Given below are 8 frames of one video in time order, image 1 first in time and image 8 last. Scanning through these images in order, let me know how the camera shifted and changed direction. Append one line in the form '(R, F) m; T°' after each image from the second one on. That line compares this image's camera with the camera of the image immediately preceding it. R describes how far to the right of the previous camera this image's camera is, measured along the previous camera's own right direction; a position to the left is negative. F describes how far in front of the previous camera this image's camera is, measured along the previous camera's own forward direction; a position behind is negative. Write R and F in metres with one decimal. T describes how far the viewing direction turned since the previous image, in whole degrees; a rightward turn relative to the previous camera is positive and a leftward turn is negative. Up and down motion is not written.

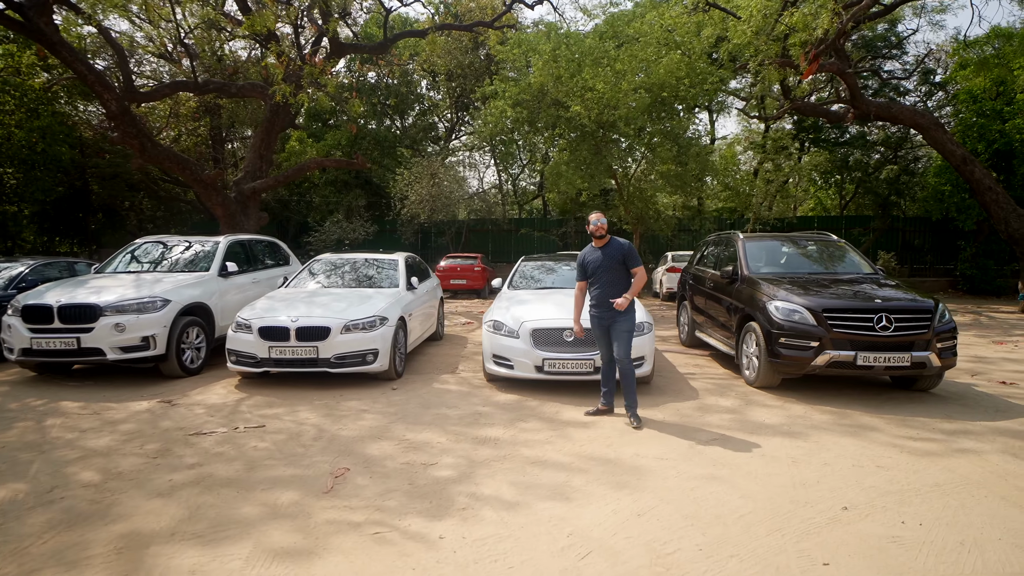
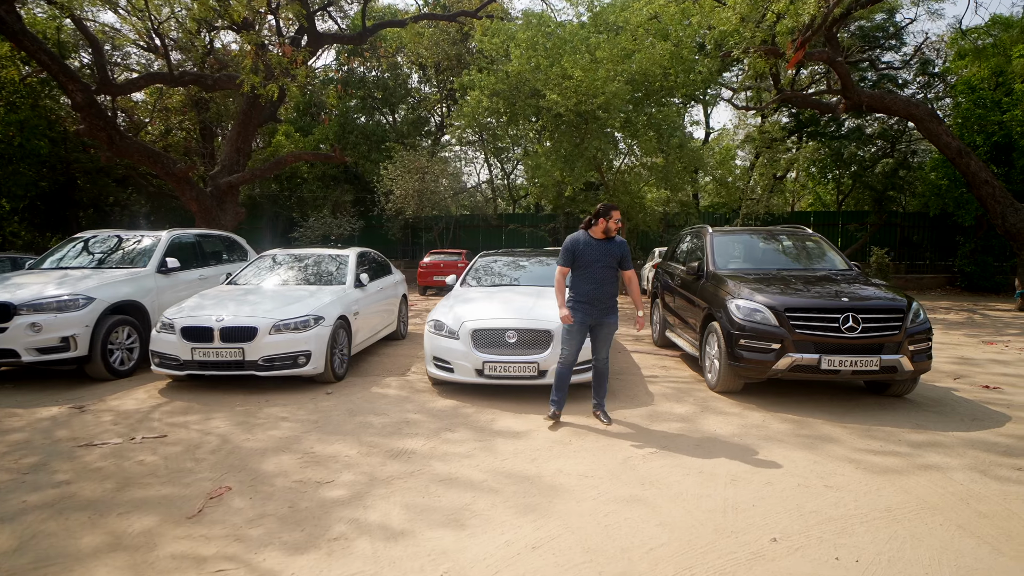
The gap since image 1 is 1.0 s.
(+0.6, +0.4) m; 0°
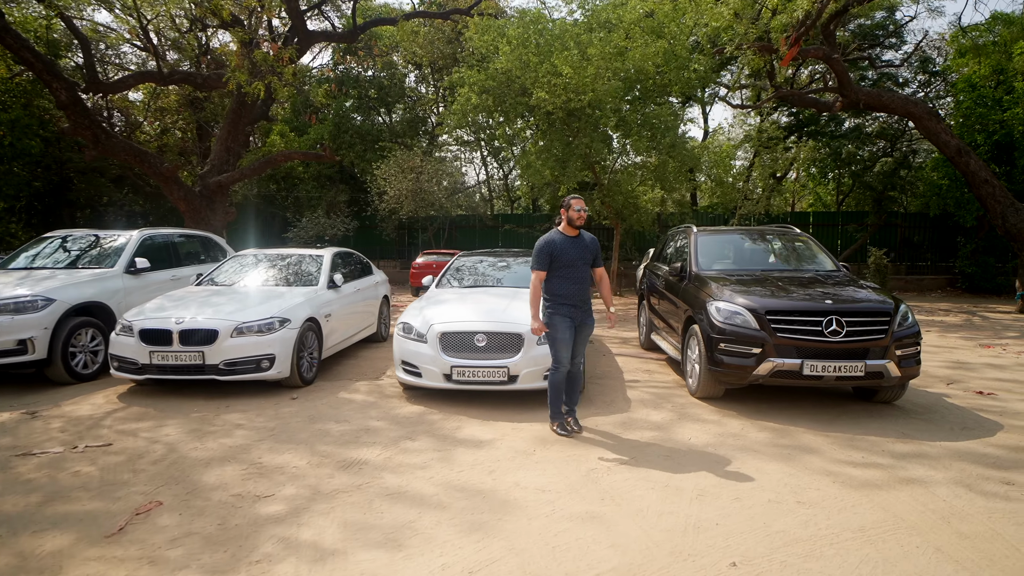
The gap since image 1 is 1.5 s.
(+0.3, +0.2) m; 0°
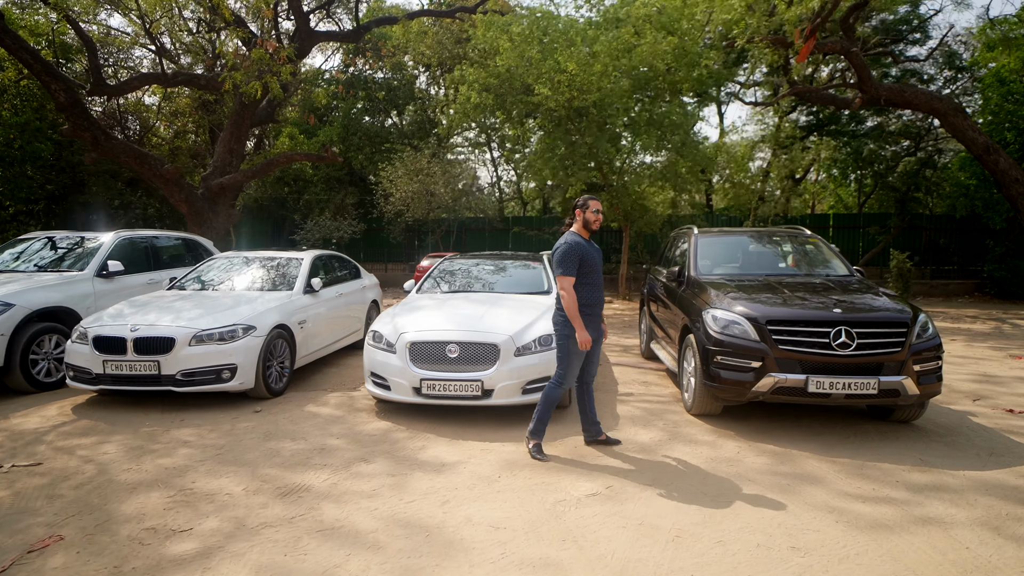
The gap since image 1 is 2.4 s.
(+0.4, +0.4) m; -2°
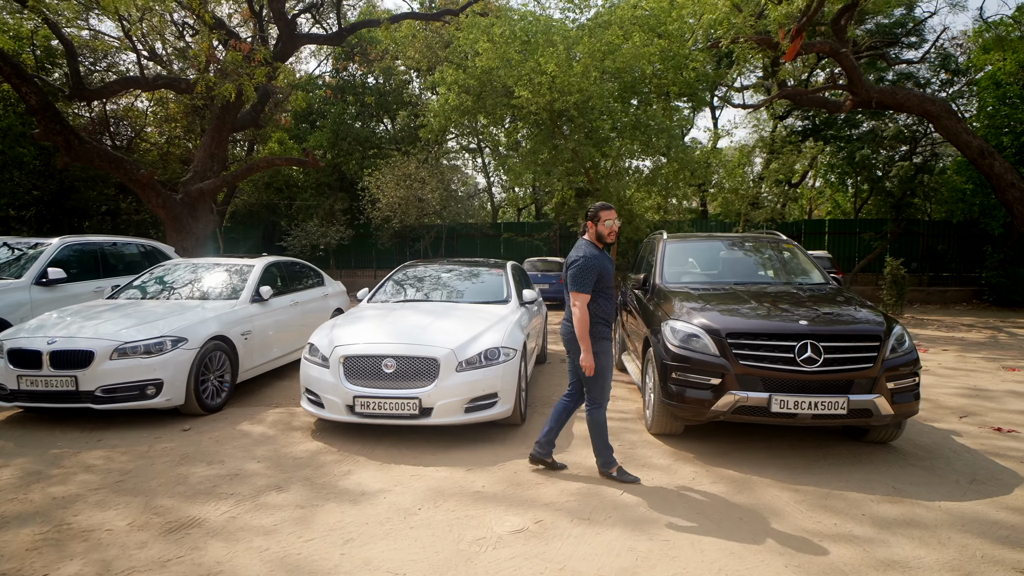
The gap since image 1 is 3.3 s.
(+0.5, +0.4) m; 0°
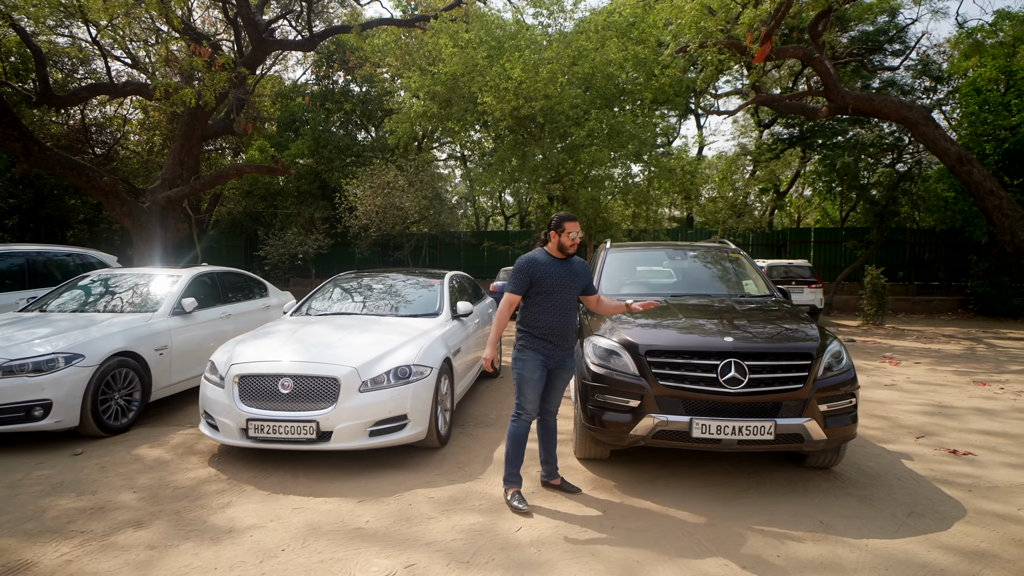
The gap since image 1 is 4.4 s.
(+0.6, +0.3) m; 0°
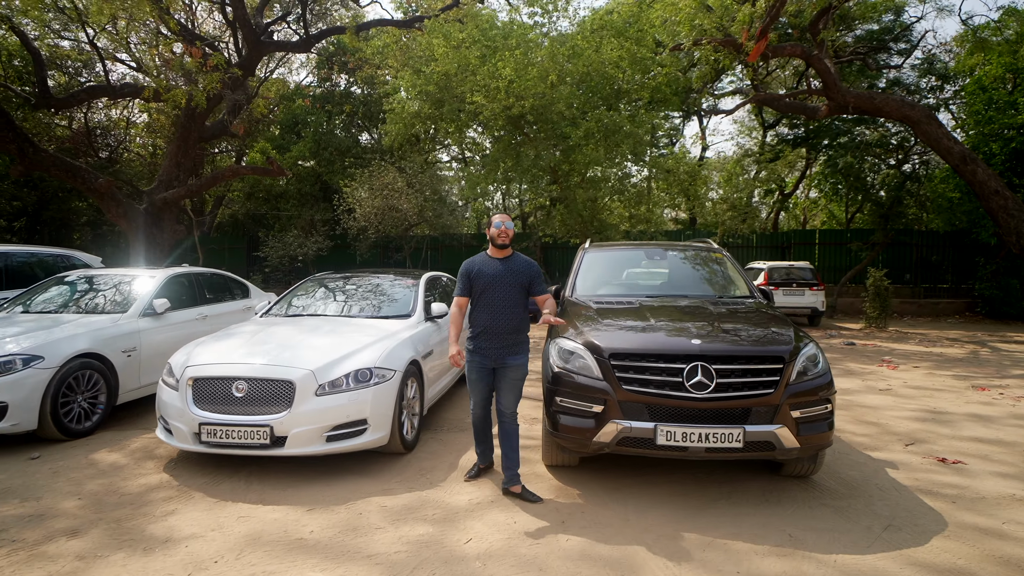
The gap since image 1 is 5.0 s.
(+0.3, +0.2) m; -1°
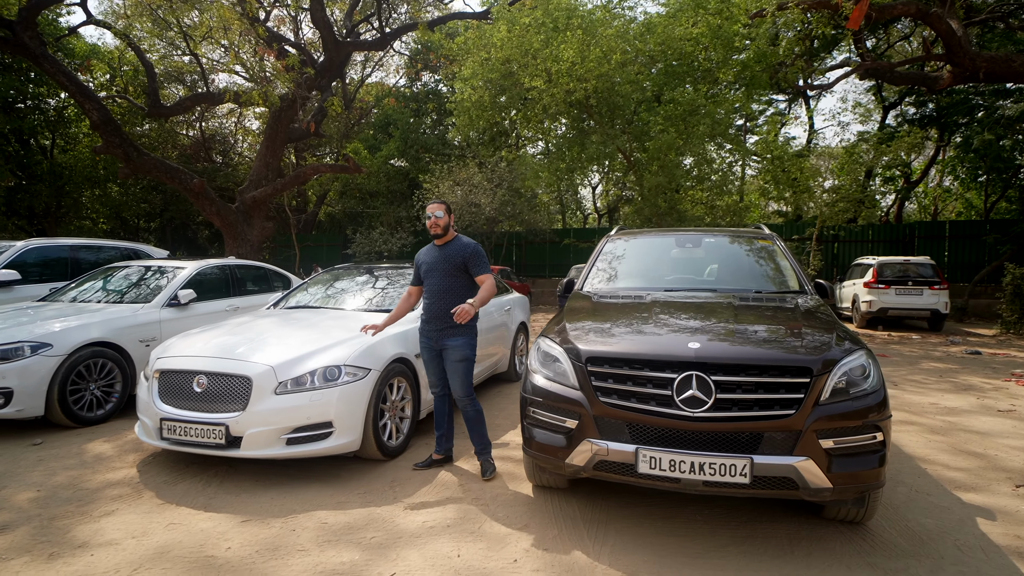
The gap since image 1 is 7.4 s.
(+0.7, +0.6) m; -10°
